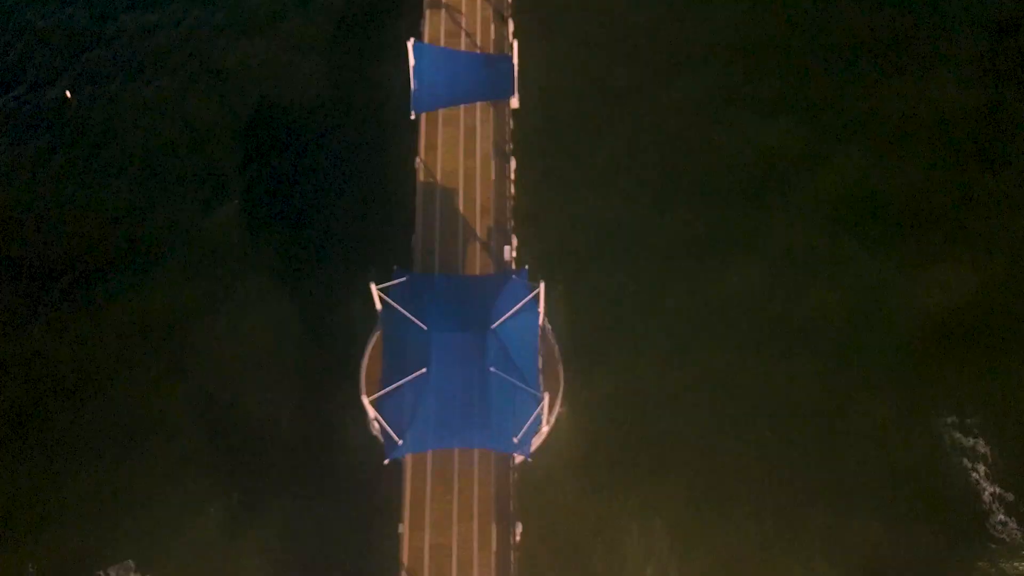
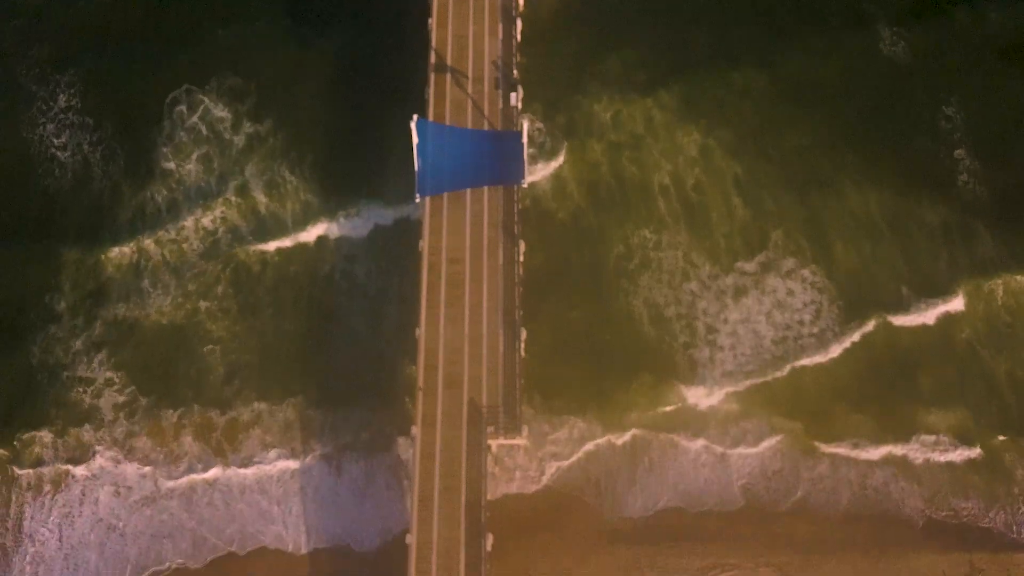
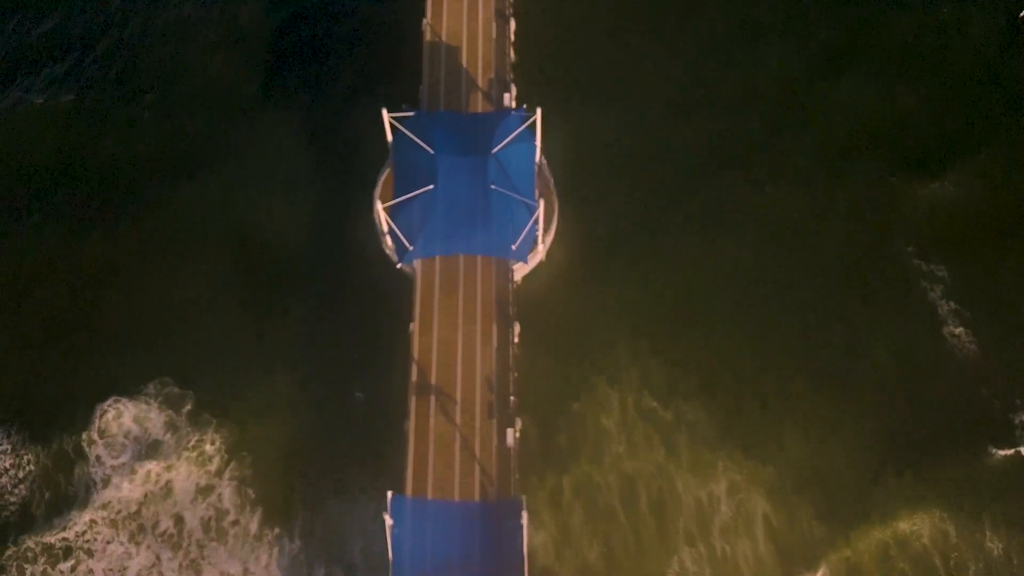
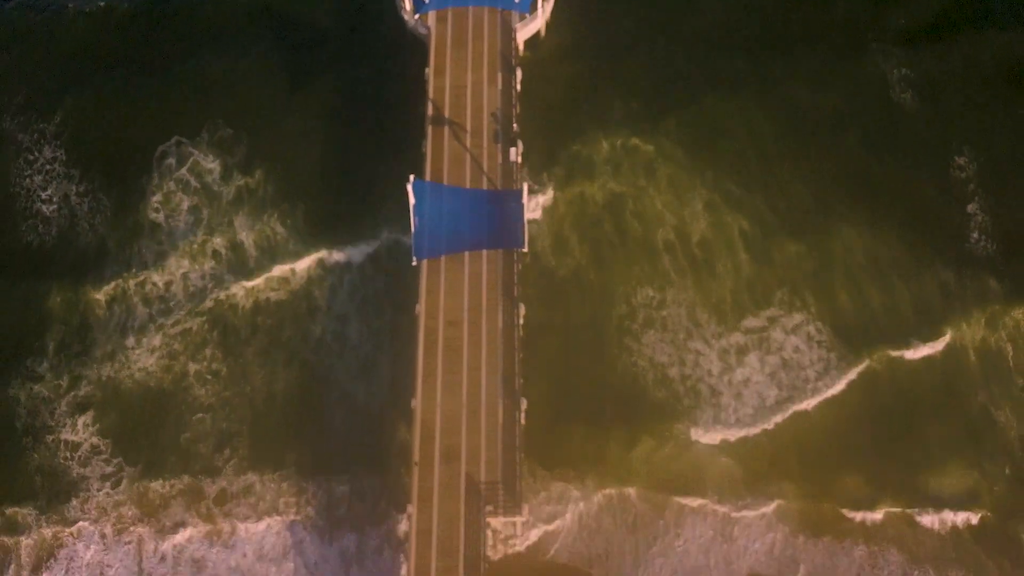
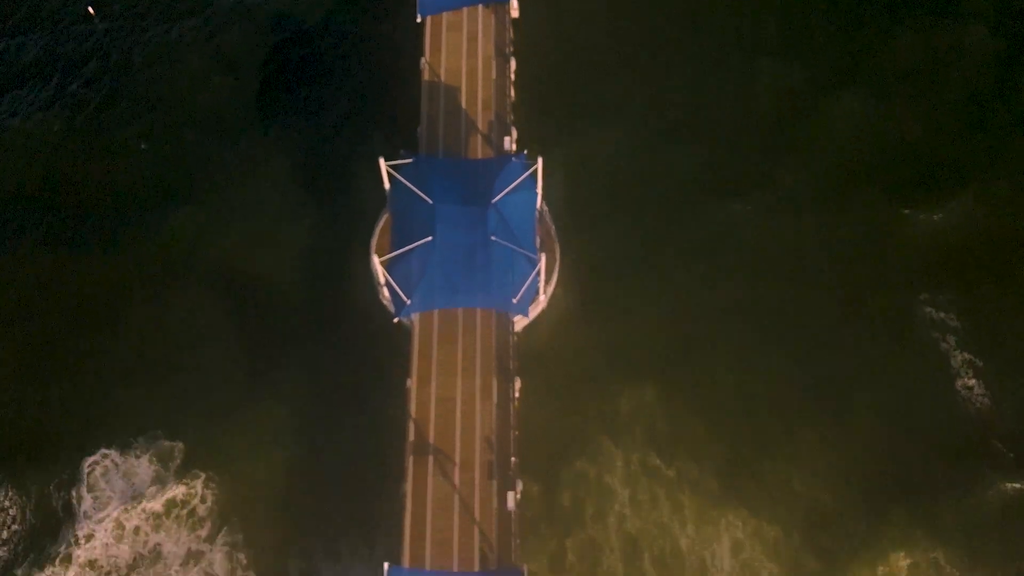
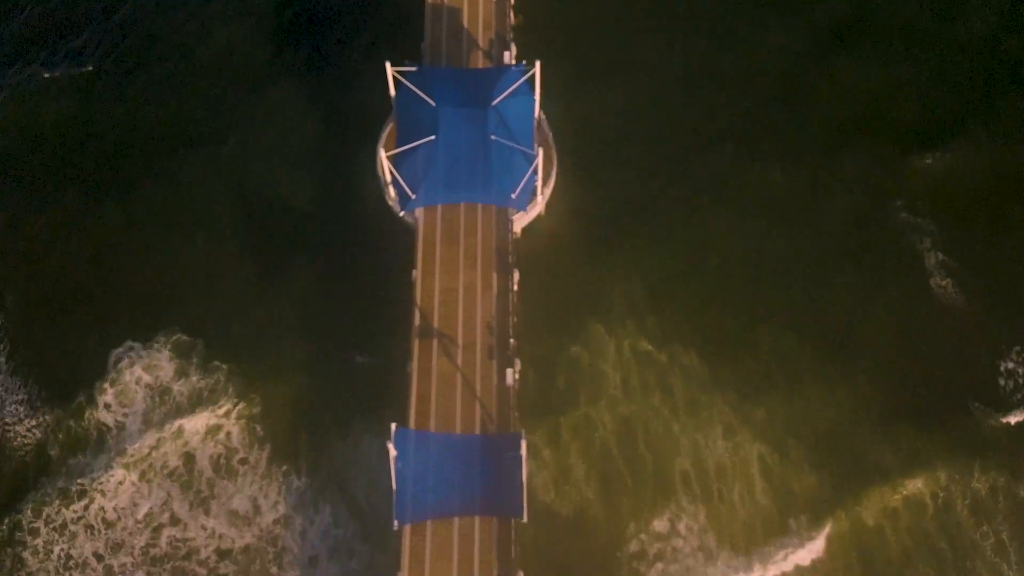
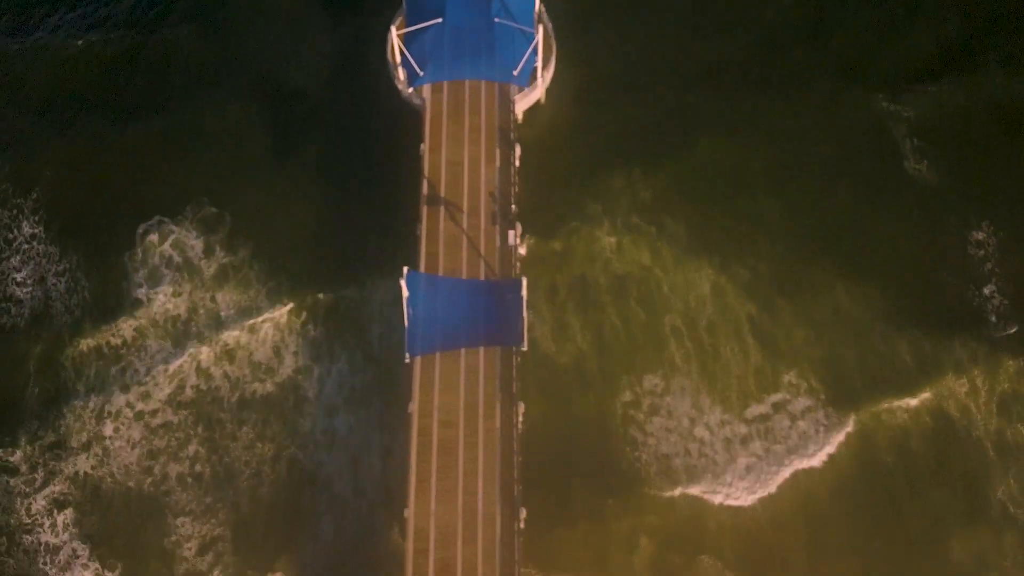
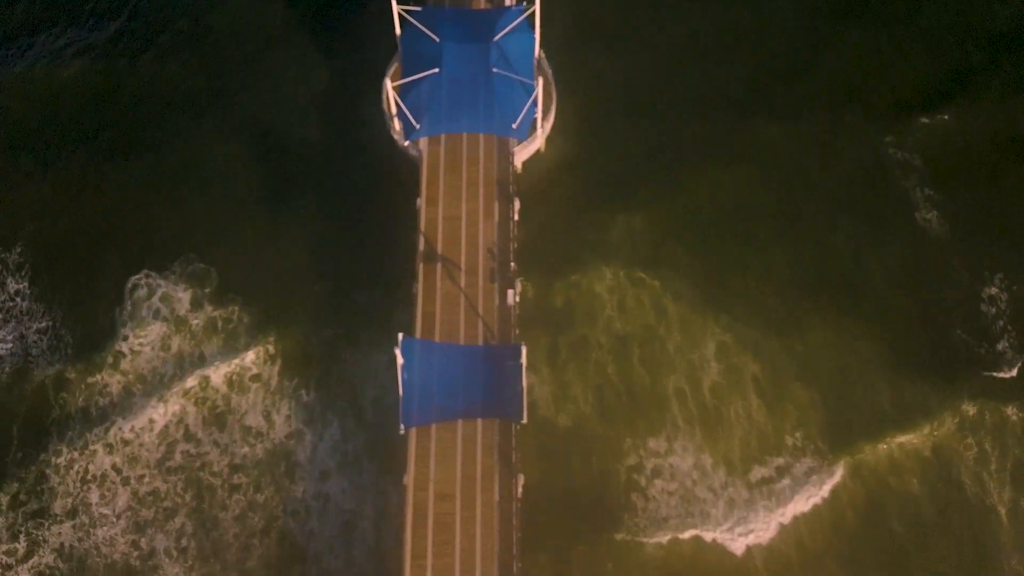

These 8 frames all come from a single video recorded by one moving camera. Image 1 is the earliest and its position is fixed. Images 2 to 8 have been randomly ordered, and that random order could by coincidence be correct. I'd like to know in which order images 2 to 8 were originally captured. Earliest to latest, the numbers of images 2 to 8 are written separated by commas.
5, 3, 6, 8, 7, 4, 2
